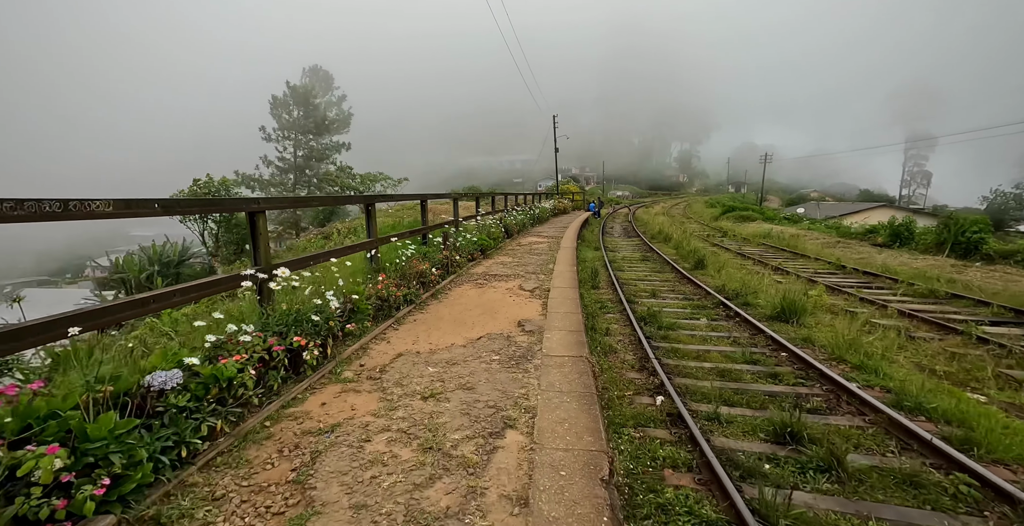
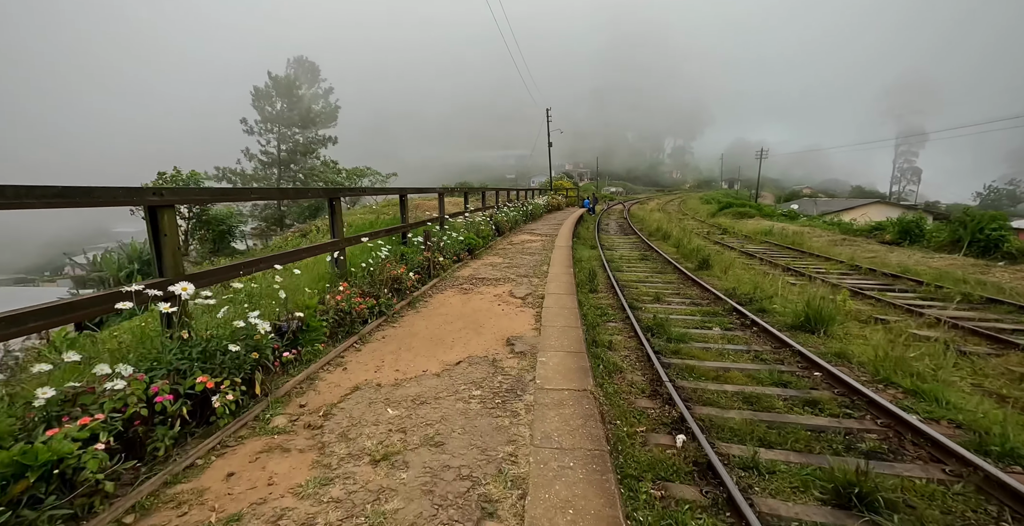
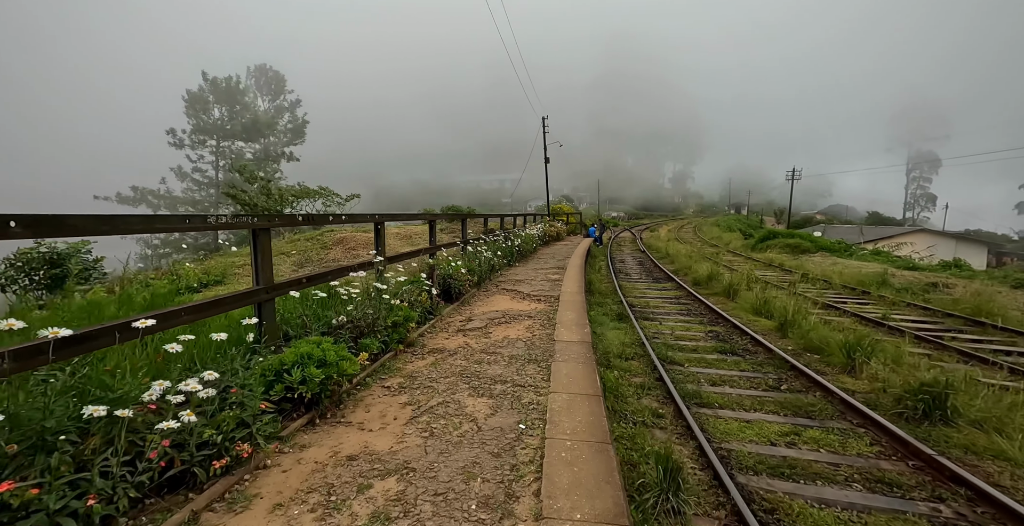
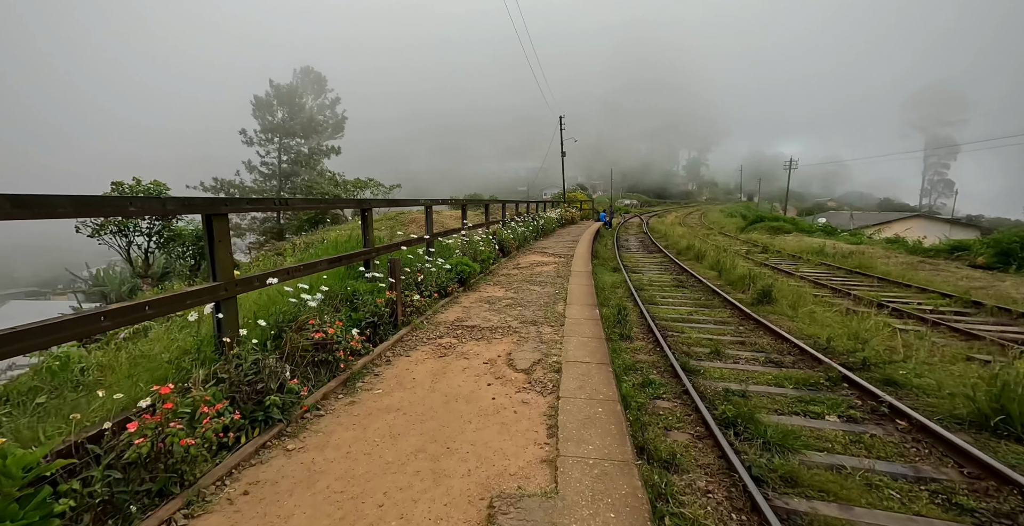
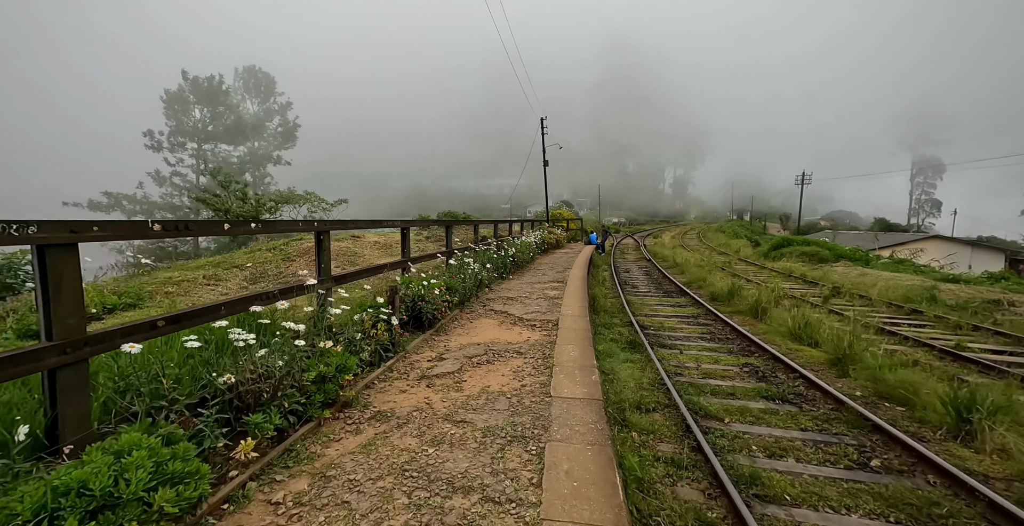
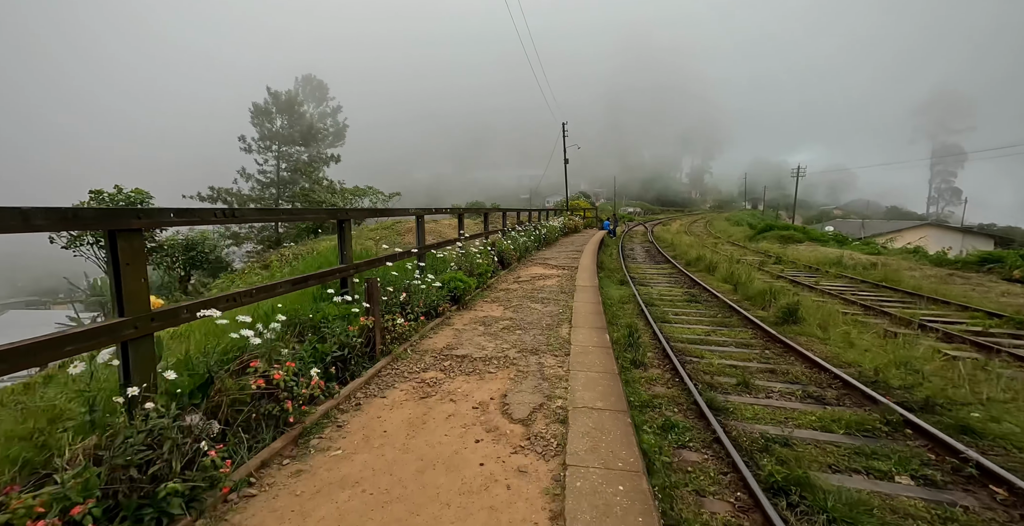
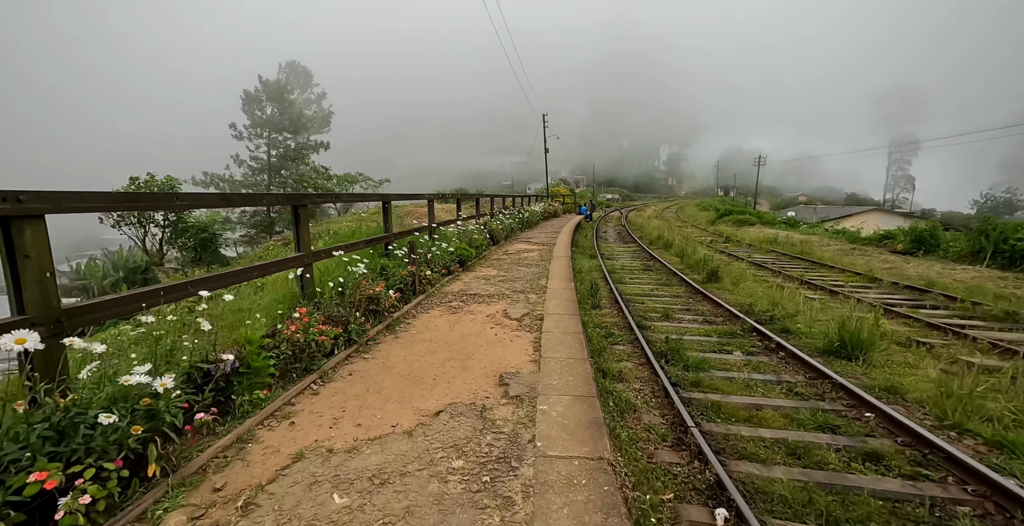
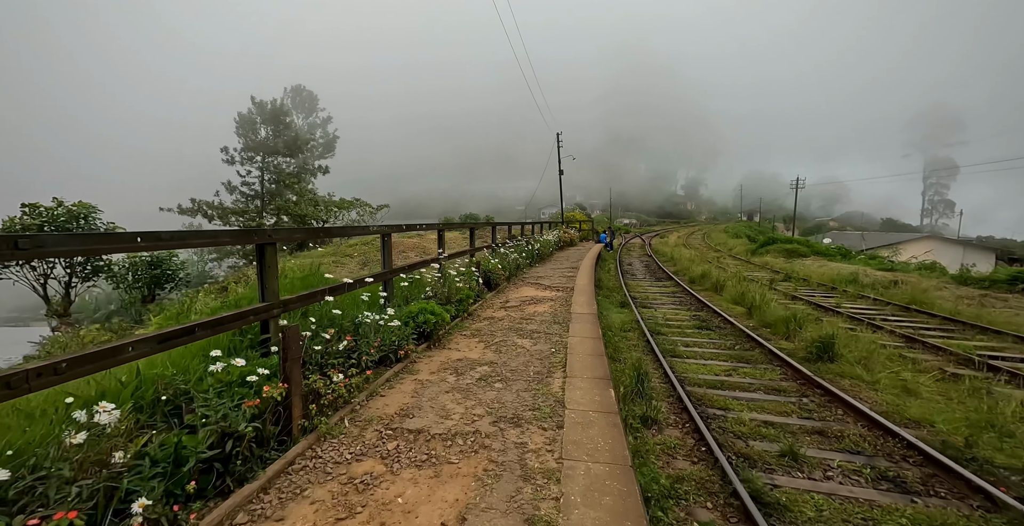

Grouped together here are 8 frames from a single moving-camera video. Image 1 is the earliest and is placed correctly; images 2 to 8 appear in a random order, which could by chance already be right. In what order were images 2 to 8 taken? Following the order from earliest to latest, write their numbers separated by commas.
2, 7, 4, 6, 8, 3, 5
